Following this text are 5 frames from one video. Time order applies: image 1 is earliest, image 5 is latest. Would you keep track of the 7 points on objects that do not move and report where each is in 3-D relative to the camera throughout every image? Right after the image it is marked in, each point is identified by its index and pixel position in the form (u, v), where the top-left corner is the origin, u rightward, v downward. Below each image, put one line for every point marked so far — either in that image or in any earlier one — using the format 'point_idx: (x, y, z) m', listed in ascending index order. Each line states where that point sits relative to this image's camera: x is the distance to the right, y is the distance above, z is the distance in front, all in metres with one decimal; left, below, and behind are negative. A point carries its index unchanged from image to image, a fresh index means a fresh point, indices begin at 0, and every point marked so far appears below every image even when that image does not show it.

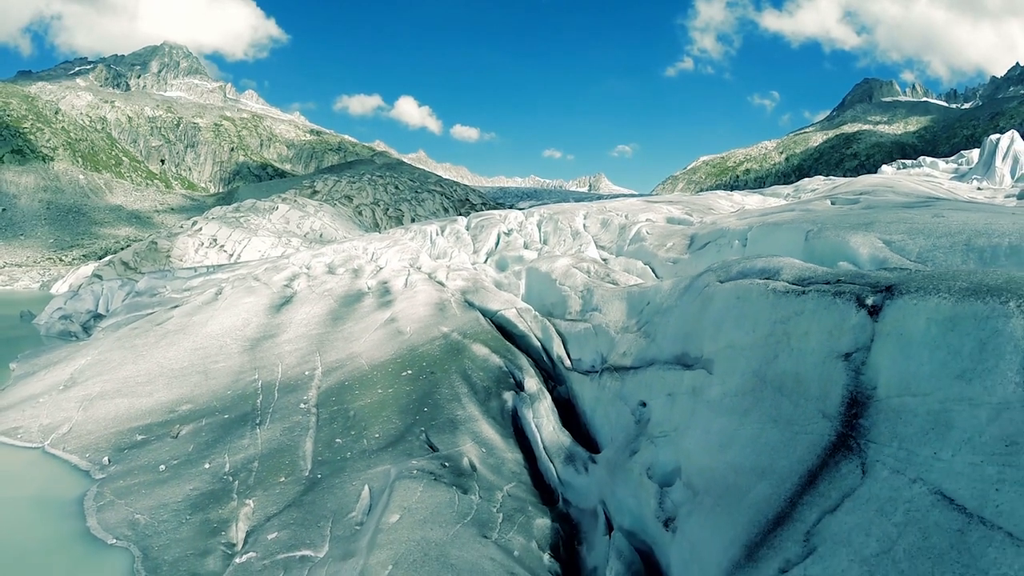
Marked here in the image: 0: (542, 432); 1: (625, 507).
0: (+0.7, -3.3, +12.7) m
1: (+1.7, -3.3, +8.3) m
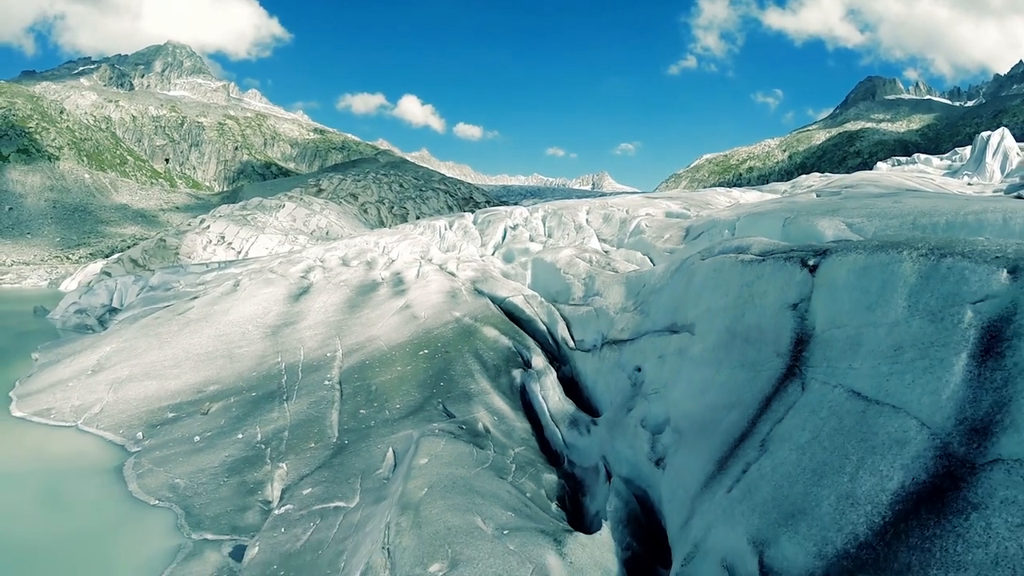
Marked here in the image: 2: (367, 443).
0: (+0.9, -2.8, +14.0) m
1: (+1.9, -2.9, +9.6) m
2: (-3.5, -3.8, +14.0) m
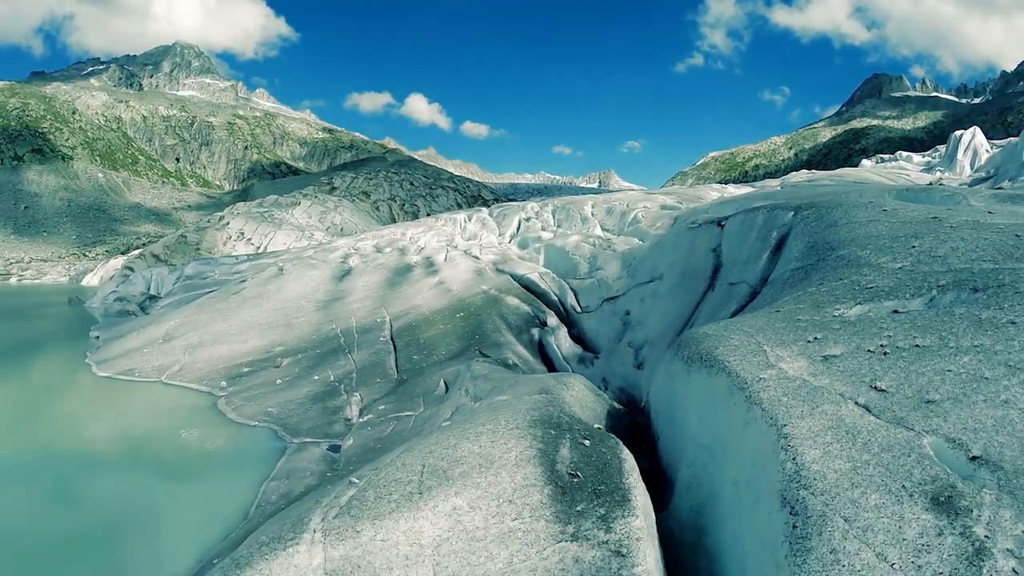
0: (+1.6, -1.9, +18.0) m
1: (+2.5, -2.0, +13.6) m
2: (-2.9, -2.9, +18.1) m
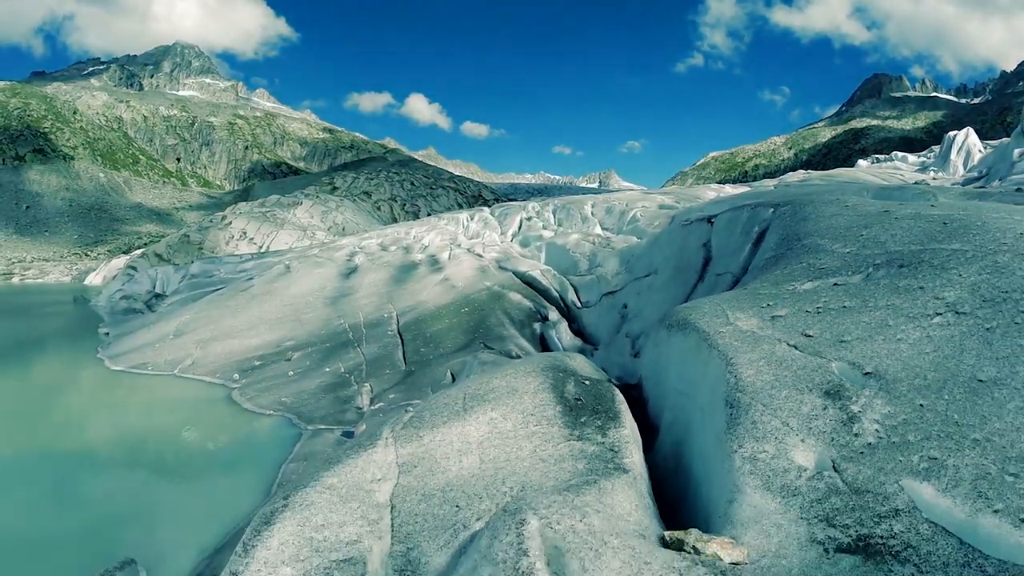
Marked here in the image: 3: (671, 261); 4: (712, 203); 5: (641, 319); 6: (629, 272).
0: (+1.7, -1.8, +18.8) m
1: (+2.6, -1.9, +14.4) m
2: (-2.8, -2.7, +18.9) m
3: (+4.1, +0.7, +14.4) m
4: (+6.4, +2.8, +18.1) m
5: (+3.2, -0.8, +14.1) m
6: (+3.3, +0.4, +15.9) m
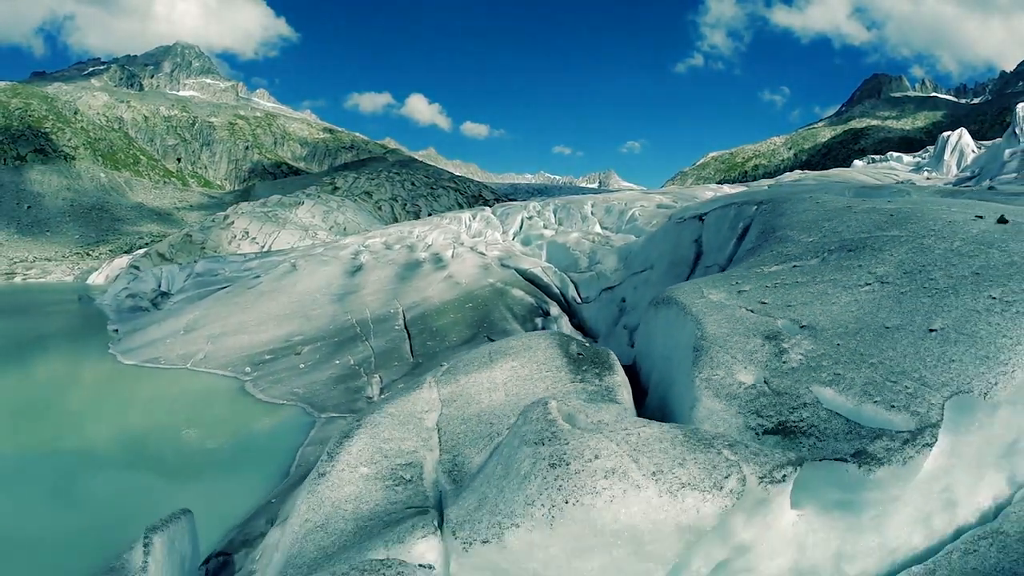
0: (+1.8, -1.6, +19.6) m
1: (+2.7, -1.7, +15.2) m
2: (-2.7, -2.6, +19.7) m
3: (+4.2, +0.8, +15.2) m
4: (+6.5, +2.9, +18.9) m
5: (+3.4, -0.6, +14.9) m
6: (+3.4, +0.6, +16.7) m
